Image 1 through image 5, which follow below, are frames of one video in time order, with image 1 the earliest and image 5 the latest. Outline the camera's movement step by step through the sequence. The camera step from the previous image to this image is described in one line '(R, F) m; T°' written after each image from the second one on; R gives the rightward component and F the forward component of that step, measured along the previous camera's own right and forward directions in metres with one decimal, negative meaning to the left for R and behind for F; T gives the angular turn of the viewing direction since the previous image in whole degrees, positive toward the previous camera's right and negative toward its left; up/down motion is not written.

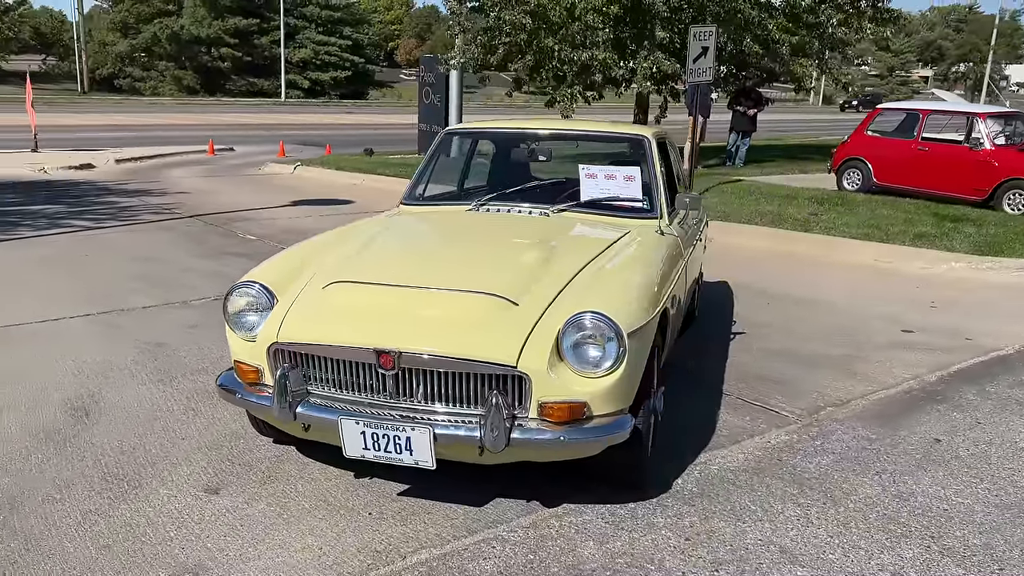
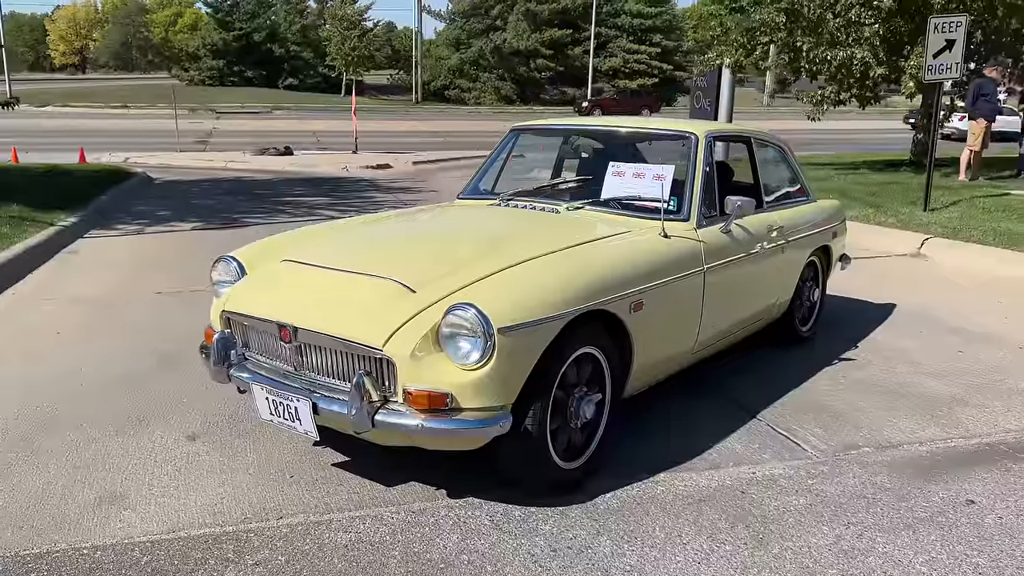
(+1.5, +0.3) m; -21°
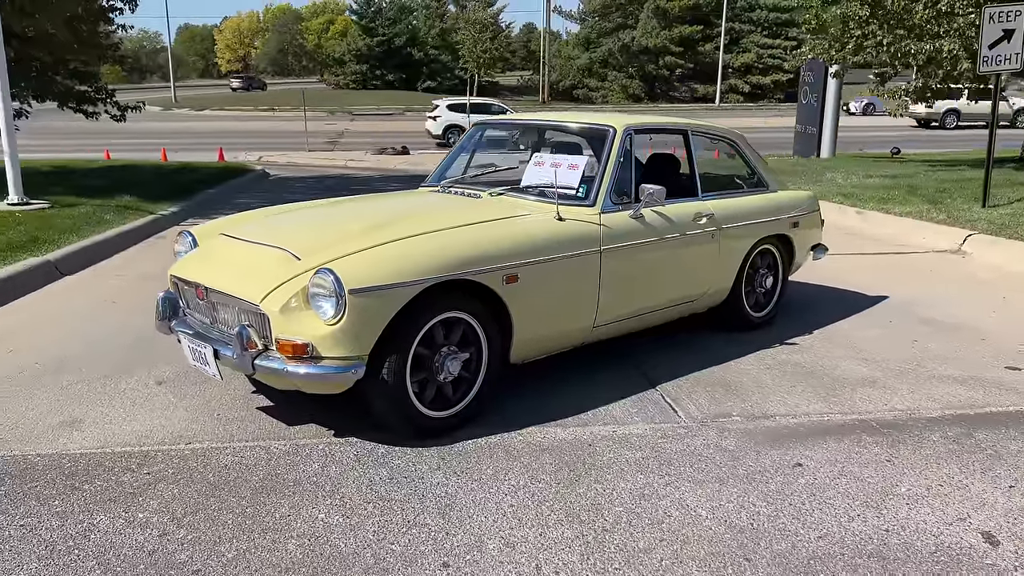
(+1.2, -0.4) m; -9°
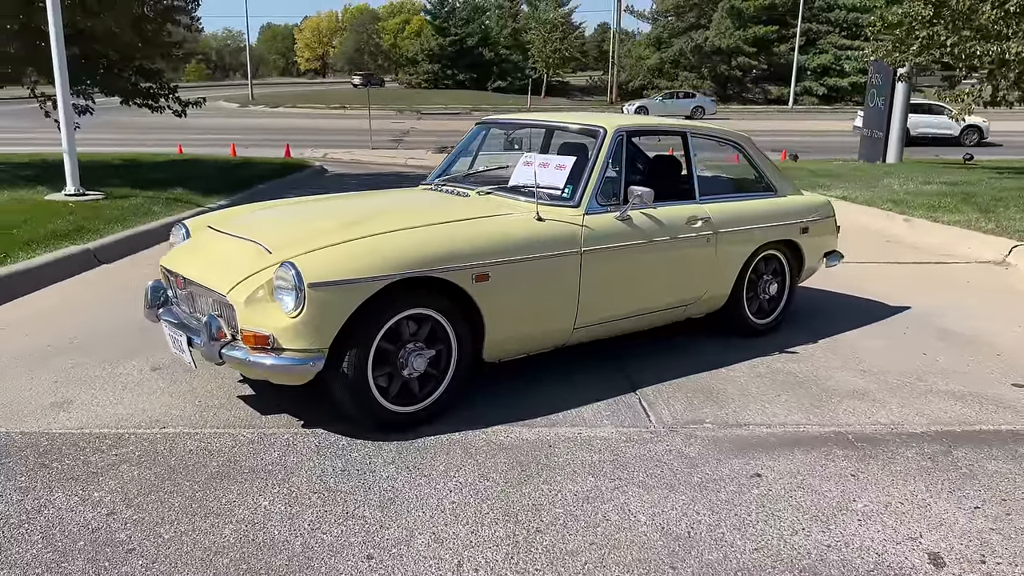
(+0.5, 0.0) m; -5°
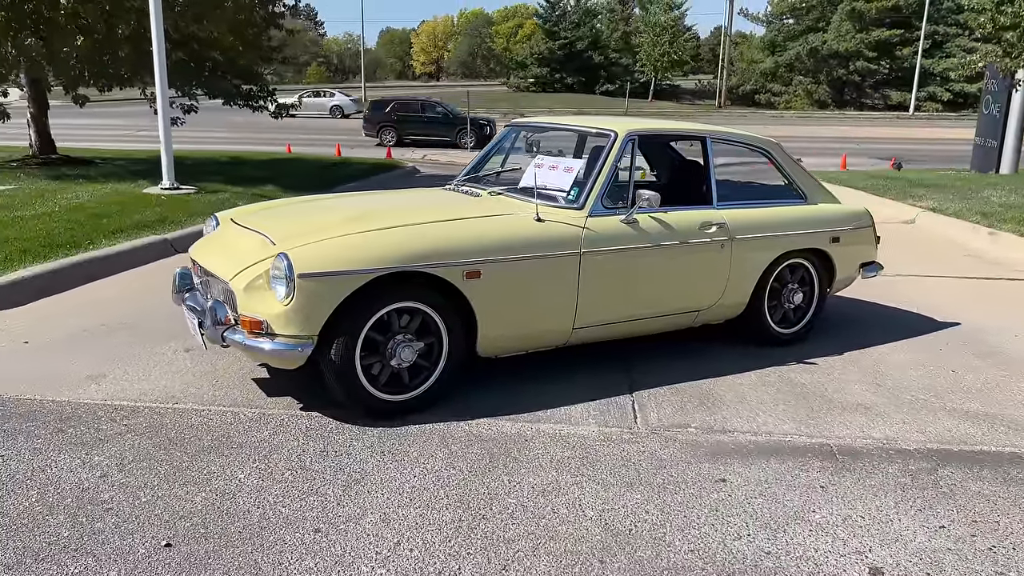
(+0.6, -0.1) m; -7°
